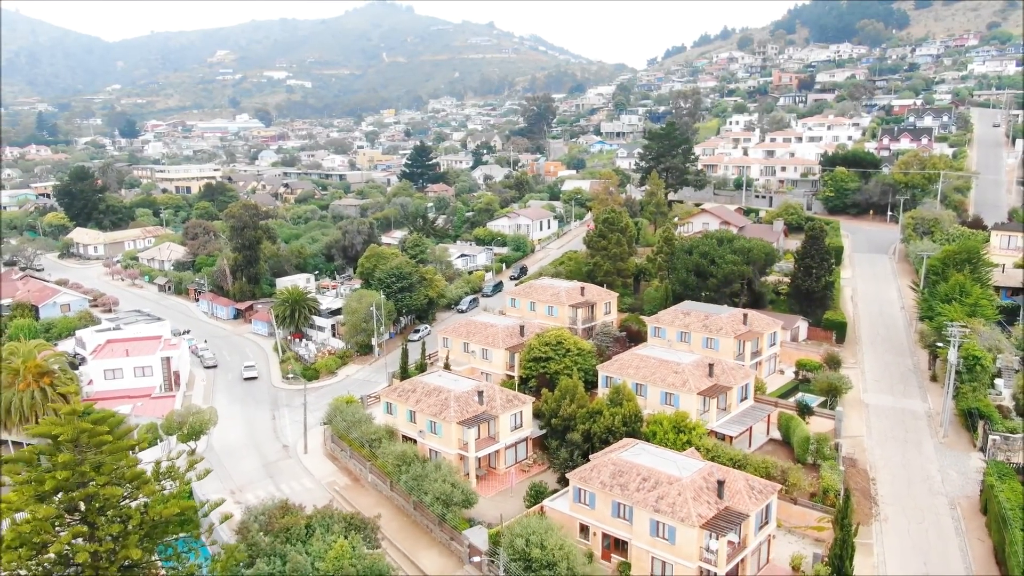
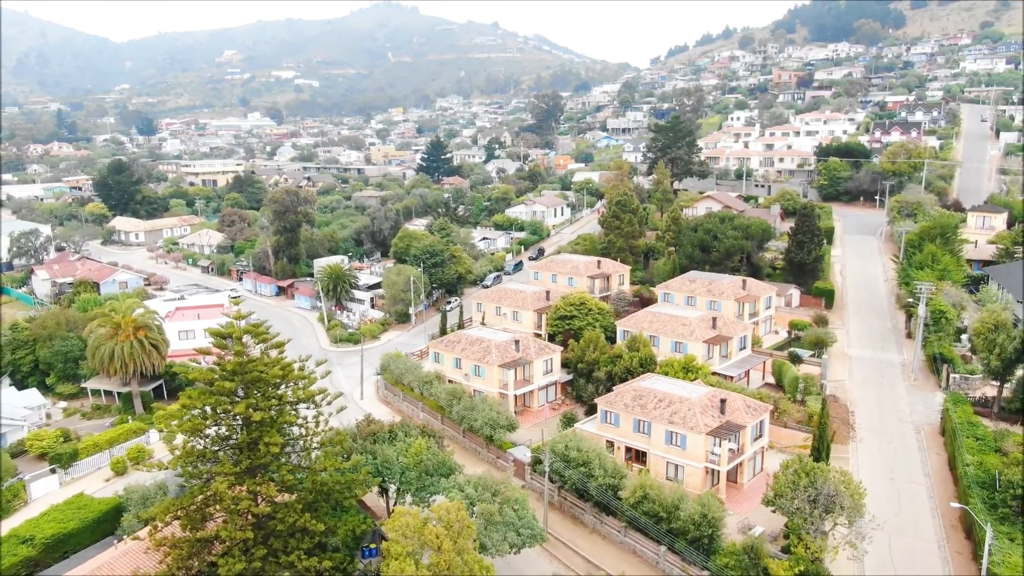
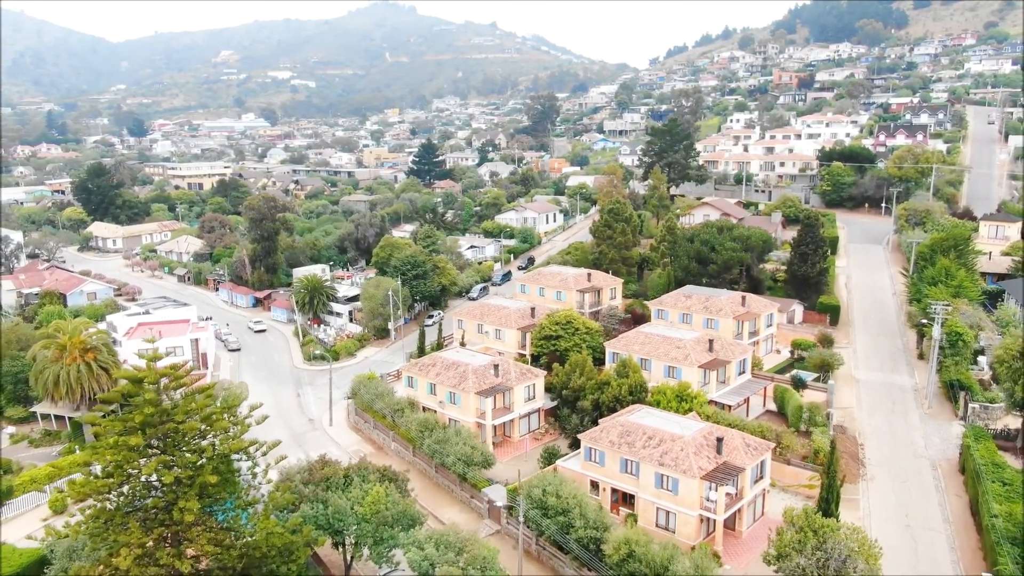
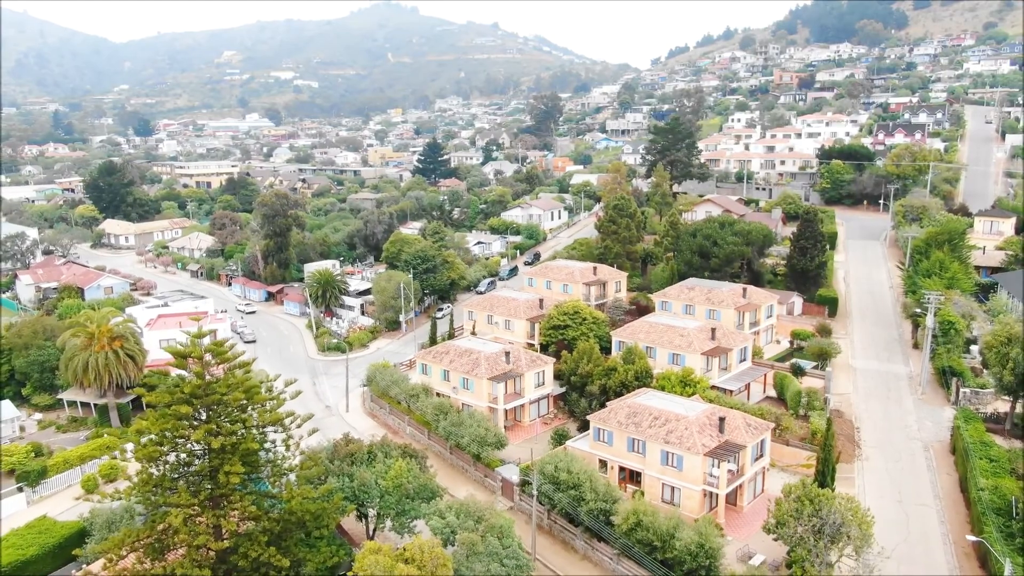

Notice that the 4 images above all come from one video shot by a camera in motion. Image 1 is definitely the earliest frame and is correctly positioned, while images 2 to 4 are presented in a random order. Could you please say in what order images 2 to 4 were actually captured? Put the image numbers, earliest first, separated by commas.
3, 4, 2
